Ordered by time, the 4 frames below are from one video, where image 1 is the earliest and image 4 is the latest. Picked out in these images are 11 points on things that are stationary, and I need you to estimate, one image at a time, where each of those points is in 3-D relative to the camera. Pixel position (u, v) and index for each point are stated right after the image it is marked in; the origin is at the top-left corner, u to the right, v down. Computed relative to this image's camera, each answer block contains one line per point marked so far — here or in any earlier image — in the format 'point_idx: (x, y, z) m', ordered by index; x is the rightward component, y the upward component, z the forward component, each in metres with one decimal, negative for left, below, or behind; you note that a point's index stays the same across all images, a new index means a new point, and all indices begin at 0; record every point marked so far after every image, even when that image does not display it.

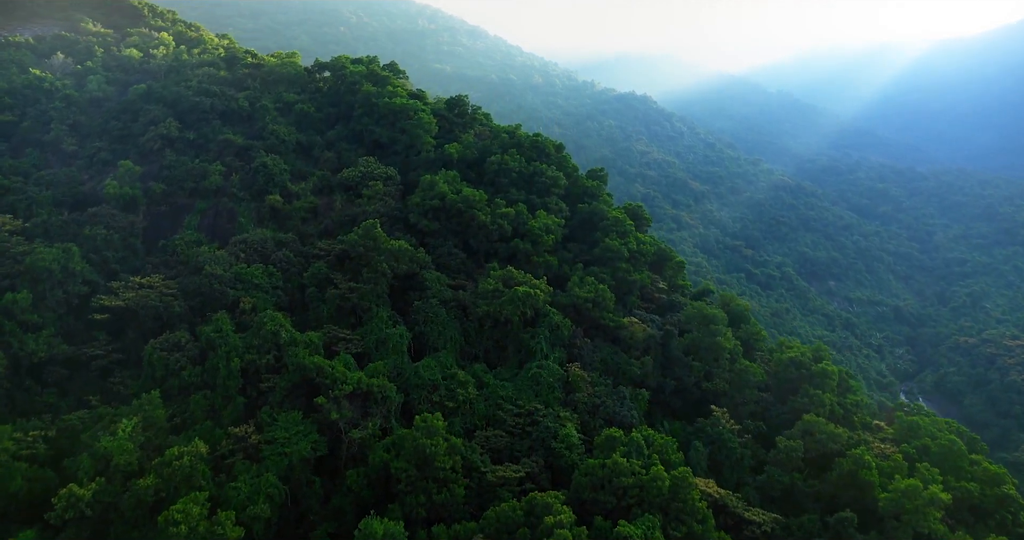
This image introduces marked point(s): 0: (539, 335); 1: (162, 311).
0: (+0.7, -1.7, +18.7) m
1: (-8.7, -1.0, +17.8) m
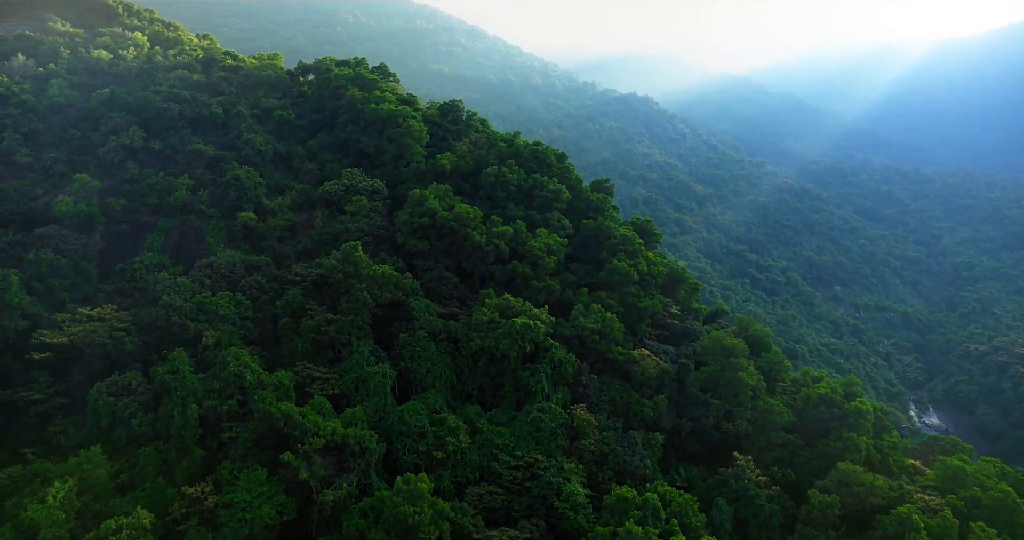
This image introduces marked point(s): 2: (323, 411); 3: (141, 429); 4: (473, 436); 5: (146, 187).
0: (+0.7, -2.4, +16.6) m
1: (-8.7, -1.7, +15.7) m
2: (-4.0, -2.9, +15.0) m
3: (-7.5, -3.2, +14.5) m
4: (-0.9, -3.6, +15.6) m
5: (-10.2, +2.3, +20.0) m
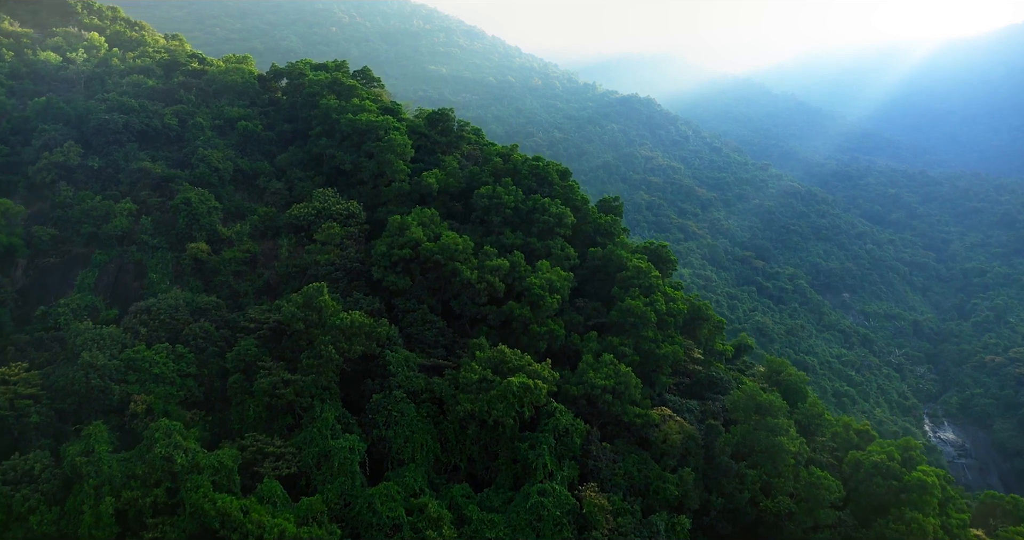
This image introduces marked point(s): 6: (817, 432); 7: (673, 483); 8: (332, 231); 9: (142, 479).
0: (+0.6, -3.3, +13.7) m
1: (-8.8, -2.7, +12.8) m
2: (-4.1, -3.9, +12.1) m
3: (-7.6, -4.2, +11.6) m
4: (-0.9, -4.6, +12.7) m
5: (-10.3, +1.4, +17.1) m
6: (+7.6, -4.0, +17.7) m
7: (+3.2, -4.2, +14.3) m
8: (-4.5, +1.0, +18.0) m
9: (-6.2, -3.5, +12.1) m
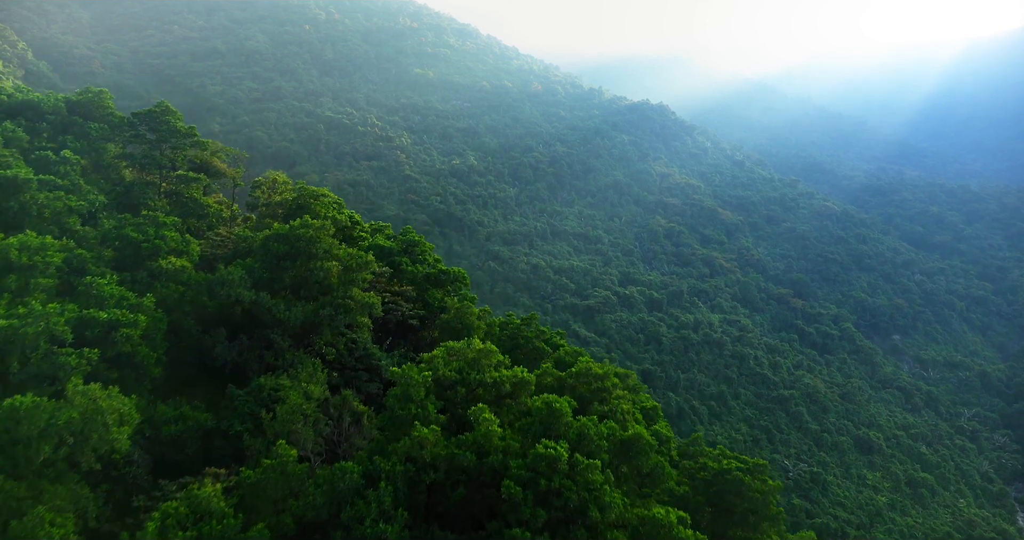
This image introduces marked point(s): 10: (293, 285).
0: (+0.2, -8.1, -0.8) m
1: (-9.2, -7.4, -1.8) m
2: (-4.4, -8.6, -2.5) m
3: (-8.0, -8.9, -3.0) m
4: (-1.3, -9.3, -1.9) m
5: (-10.7, -3.4, +2.5) m
6: (+7.2, -8.8, +3.2) m
7: (+2.8, -9.0, -0.3) m
8: (-4.9, -3.7, +3.4) m
9: (-6.6, -8.3, -2.5) m
10: (-2.7, -0.2, +8.6) m
